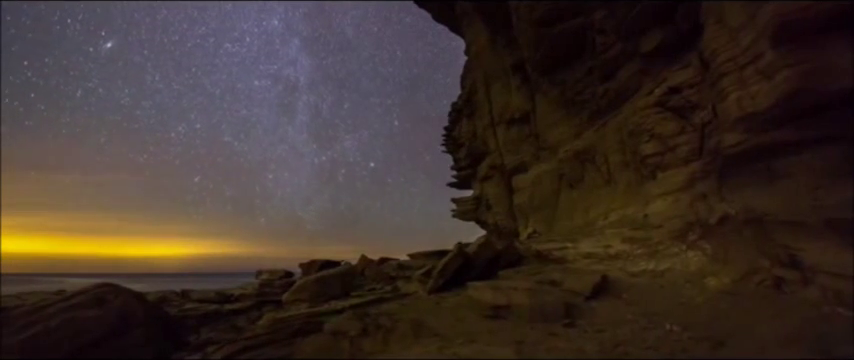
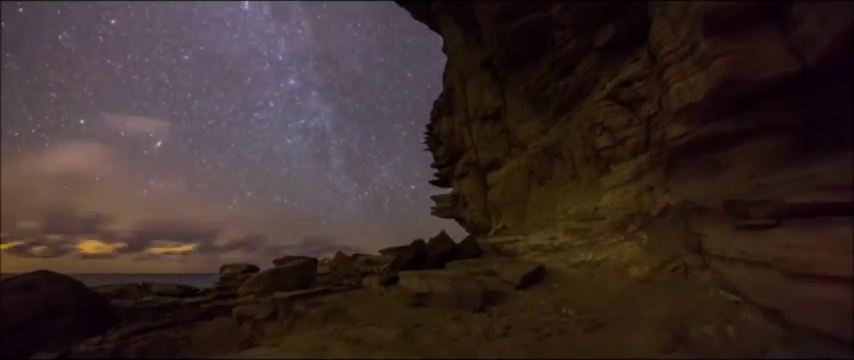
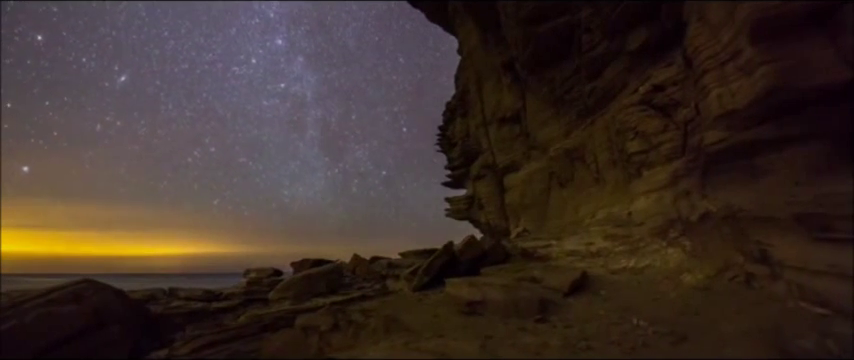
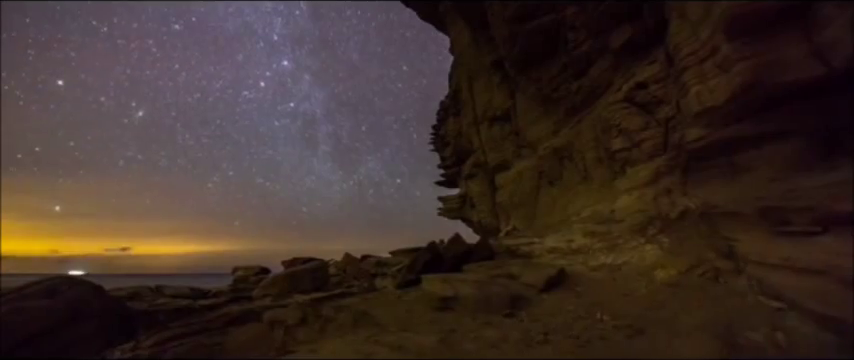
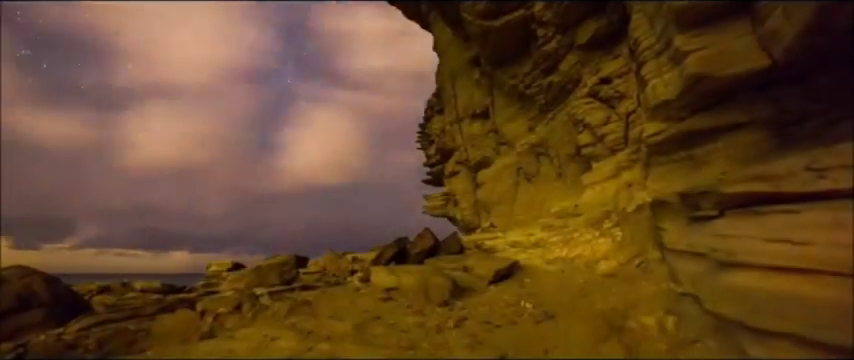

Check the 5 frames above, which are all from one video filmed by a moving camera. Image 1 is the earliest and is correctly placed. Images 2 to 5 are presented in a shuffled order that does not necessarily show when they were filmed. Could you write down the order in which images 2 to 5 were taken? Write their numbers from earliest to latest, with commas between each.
3, 4, 2, 5
